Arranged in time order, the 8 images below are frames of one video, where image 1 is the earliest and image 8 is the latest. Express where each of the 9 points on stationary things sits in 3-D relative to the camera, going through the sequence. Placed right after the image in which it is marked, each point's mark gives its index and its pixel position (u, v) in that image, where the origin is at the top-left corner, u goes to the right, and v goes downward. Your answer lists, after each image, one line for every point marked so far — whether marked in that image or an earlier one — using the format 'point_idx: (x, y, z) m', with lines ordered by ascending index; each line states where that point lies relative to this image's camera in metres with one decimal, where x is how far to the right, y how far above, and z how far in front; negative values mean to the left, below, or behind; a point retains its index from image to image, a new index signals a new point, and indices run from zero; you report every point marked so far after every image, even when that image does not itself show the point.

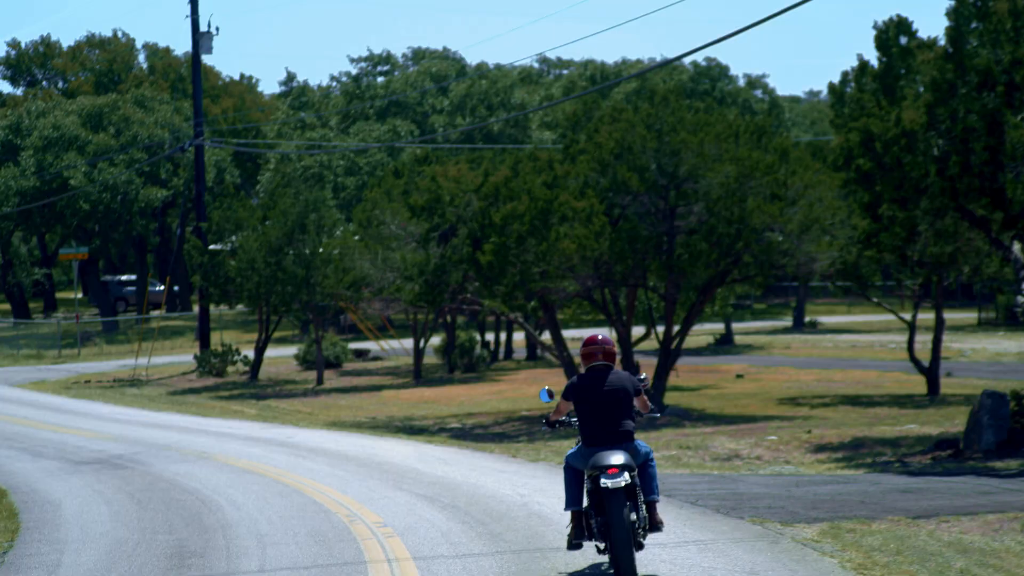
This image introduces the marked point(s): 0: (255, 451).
0: (-2.4, -1.5, +18.7) m
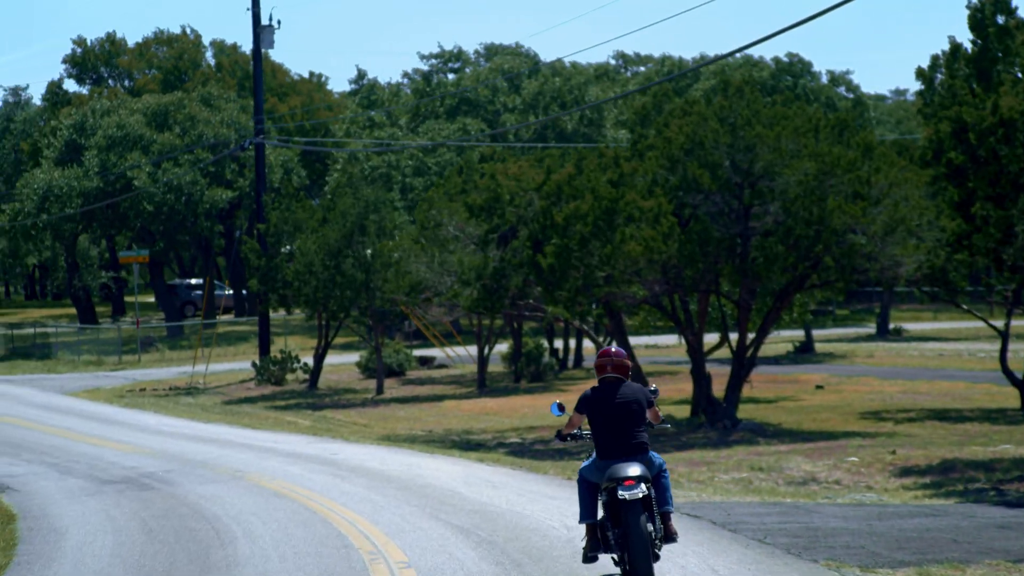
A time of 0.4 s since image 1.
0: (-1.9, -1.6, +17.4) m
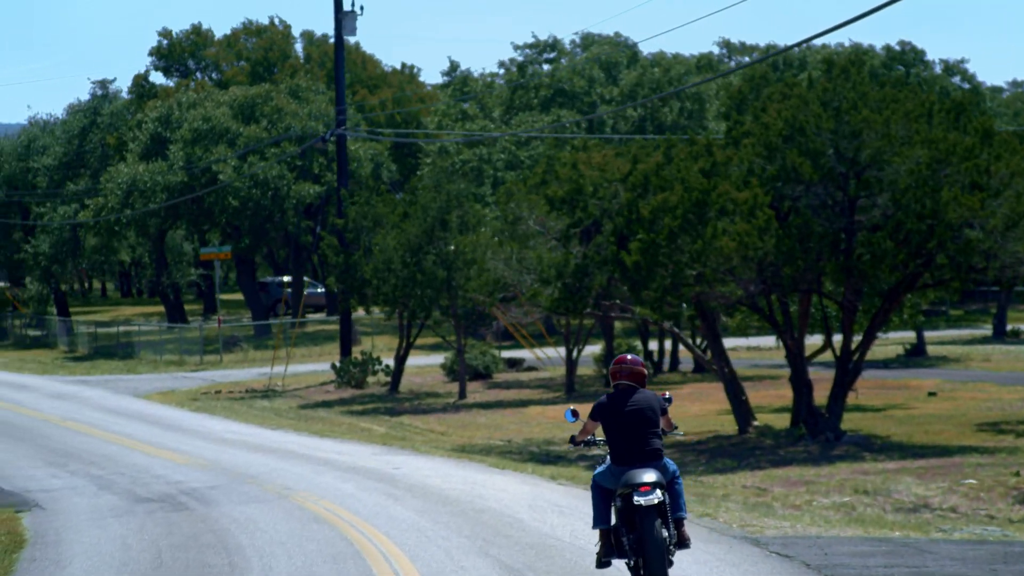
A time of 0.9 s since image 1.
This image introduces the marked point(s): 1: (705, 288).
0: (-1.3, -1.6, +15.7) m
1: (+1.8, 0.0, +19.0) m
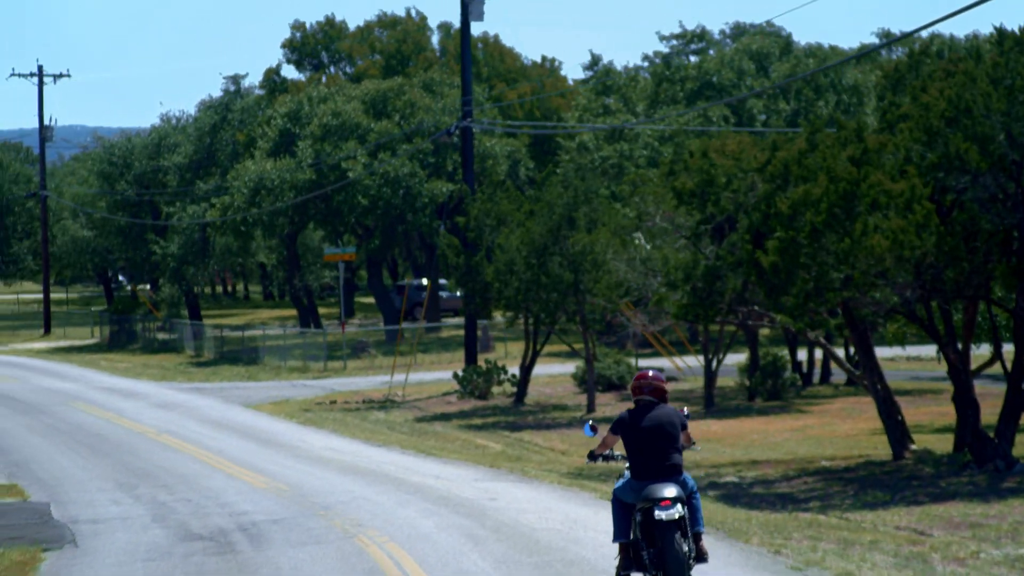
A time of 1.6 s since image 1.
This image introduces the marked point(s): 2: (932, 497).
0: (-0.6, -1.6, +13.5) m
1: (+2.8, 0.0, +16.5) m
2: (+3.3, -1.6, +15.7) m
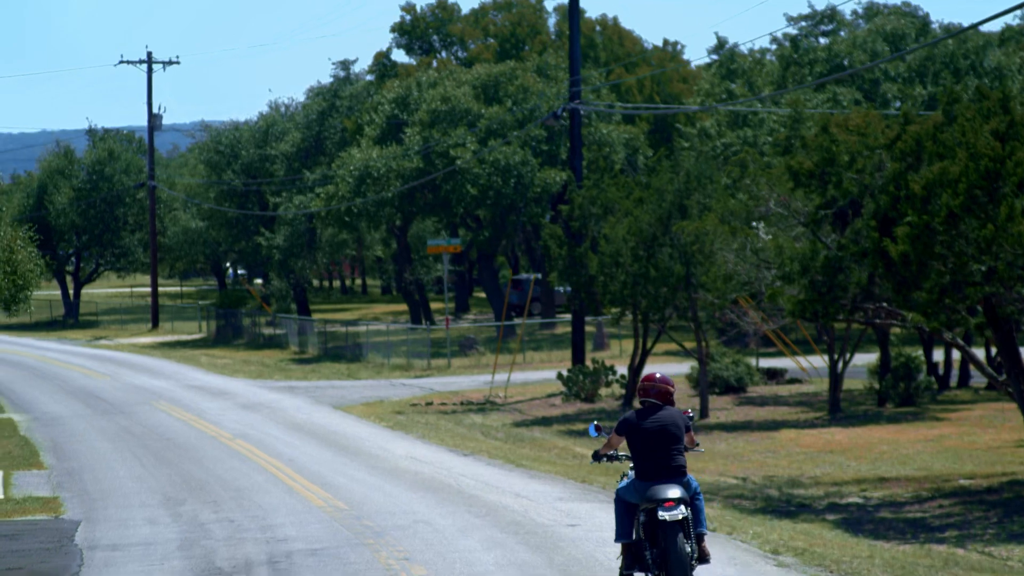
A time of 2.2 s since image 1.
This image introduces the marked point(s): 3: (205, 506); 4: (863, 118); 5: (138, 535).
0: (-0.2, -1.5, +11.4) m
1: (+3.4, 0.0, +14.1) m
2: (+3.8, -1.6, +13.3) m
3: (-2.4, -1.7, +15.7) m
4: (+2.9, +1.4, +16.6) m
5: (-2.6, -1.7, +13.9) m
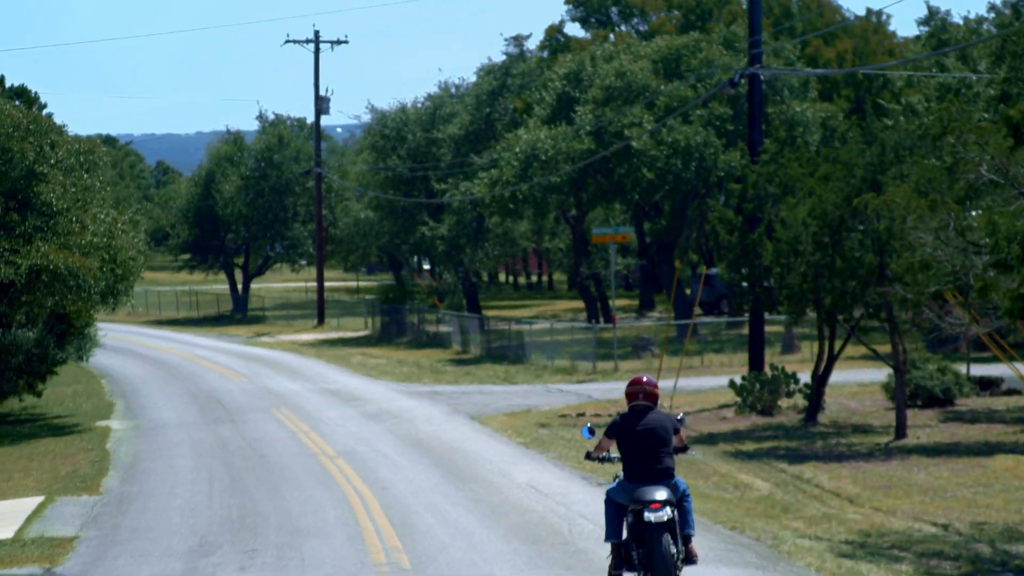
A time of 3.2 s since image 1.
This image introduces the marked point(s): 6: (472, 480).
0: (+0.1, -1.5, +7.6) m
1: (+3.9, 0.0, +10.0) m
2: (+4.3, -1.6, +9.2) m
3: (-1.7, -1.6, +12.2) m
4: (+3.7, +1.5, +12.5) m
5: (-2.1, -1.6, +10.4) m
6: (-0.3, -1.6, +16.7) m
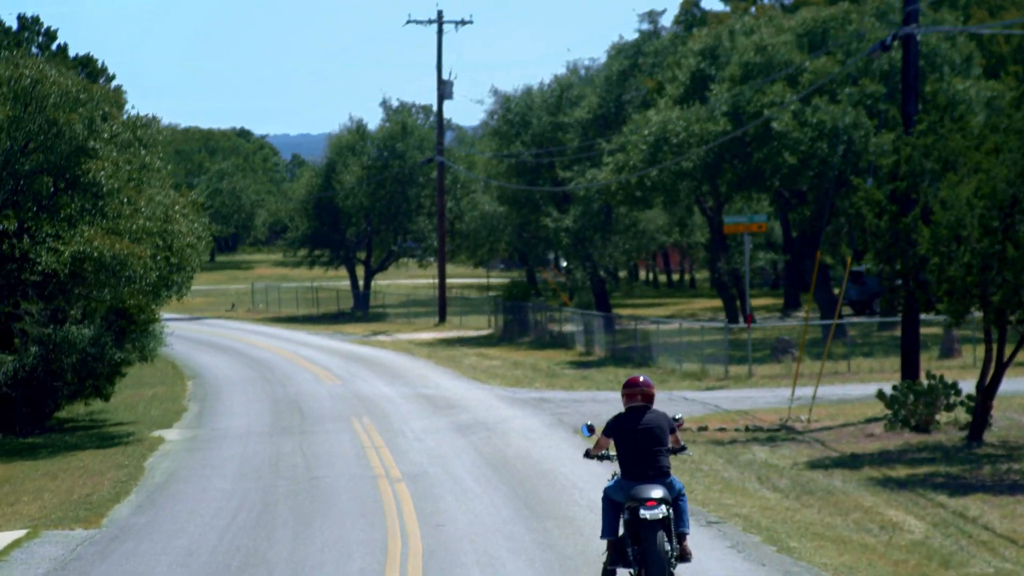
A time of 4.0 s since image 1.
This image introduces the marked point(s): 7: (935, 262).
0: (0.0, -1.4, +4.3) m
1: (+4.0, +0.1, +6.4) m
2: (+4.3, -1.5, +5.5) m
3: (-1.4, -1.6, +9.0) m
4: (+4.0, +1.5, +9.0) m
5: (-1.9, -1.6, +7.2) m
6: (+0.2, -1.5, +13.5) m
7: (+3.6, +0.2, +17.1) m
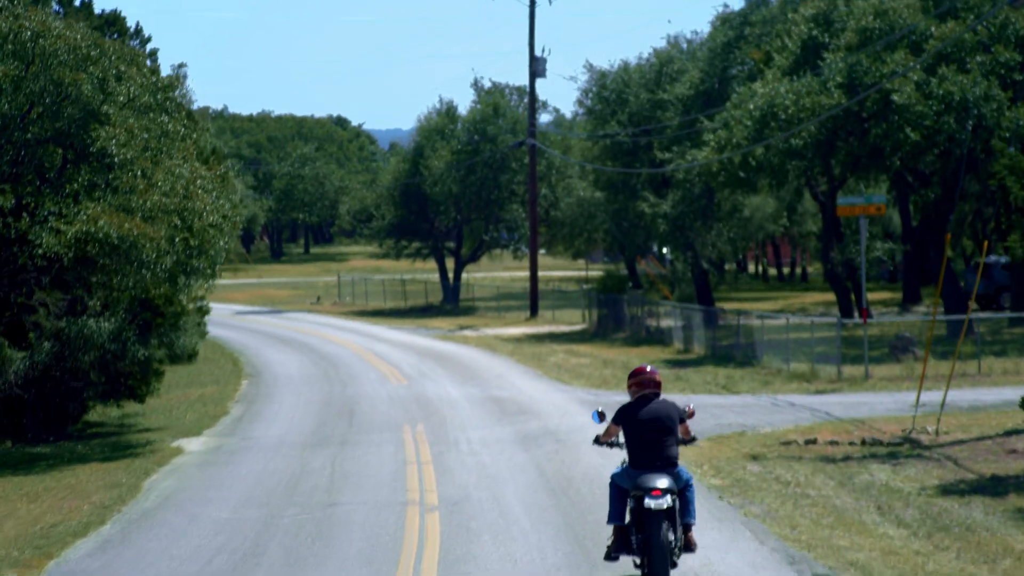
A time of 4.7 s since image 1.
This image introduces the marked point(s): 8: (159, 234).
0: (-0.3, -1.4, +1.3) m
1: (+3.9, +0.2, +3.1) m
2: (+4.1, -1.4, +2.3) m
3: (-1.4, -1.5, +6.1) m
4: (+4.0, +1.6, +5.7) m
5: (-2.0, -1.5, +4.3) m
6: (+0.5, -1.5, +10.4) m
7: (+4.1, +0.3, +13.8) m
8: (-3.2, +0.5, +18.4) m
